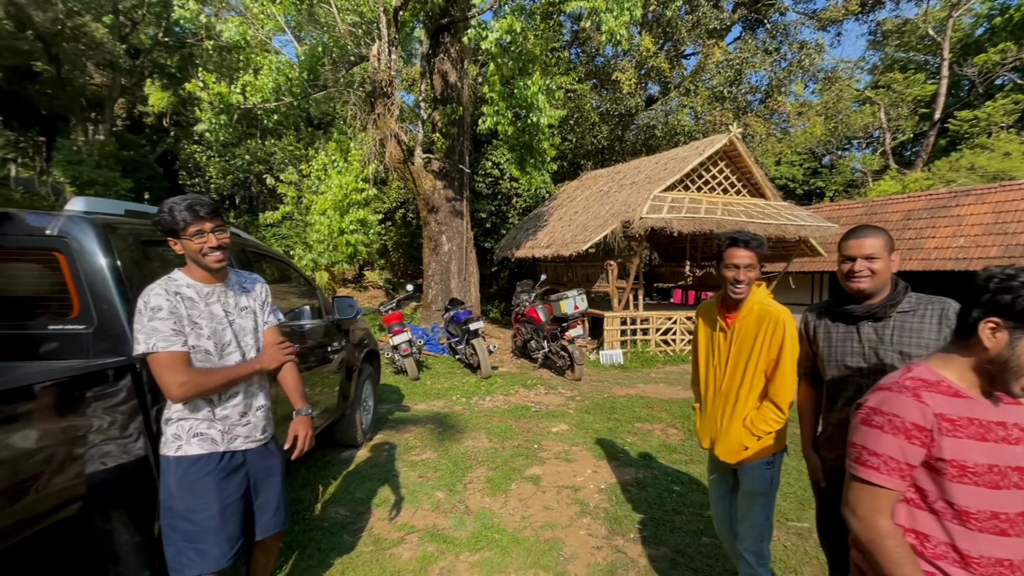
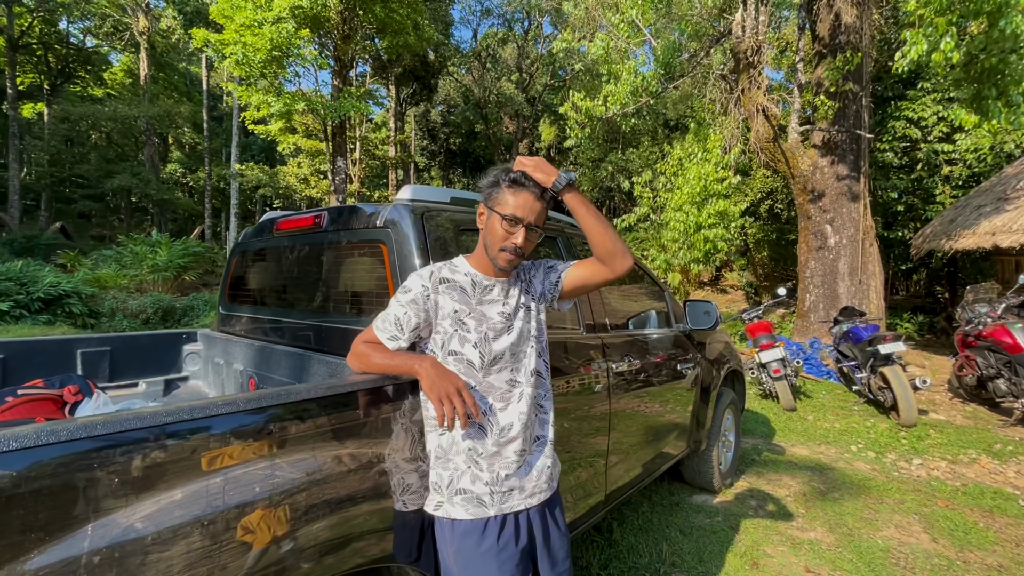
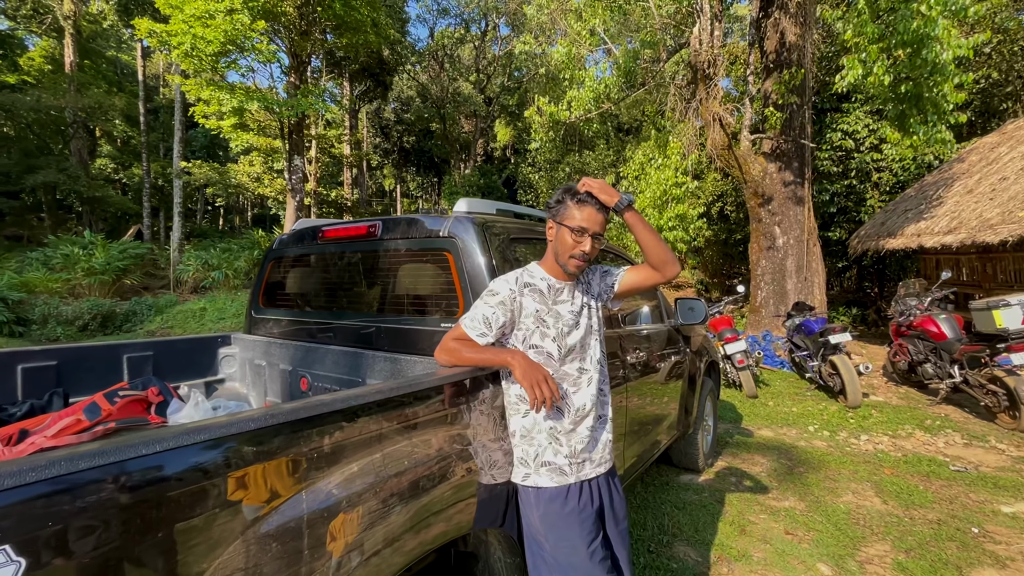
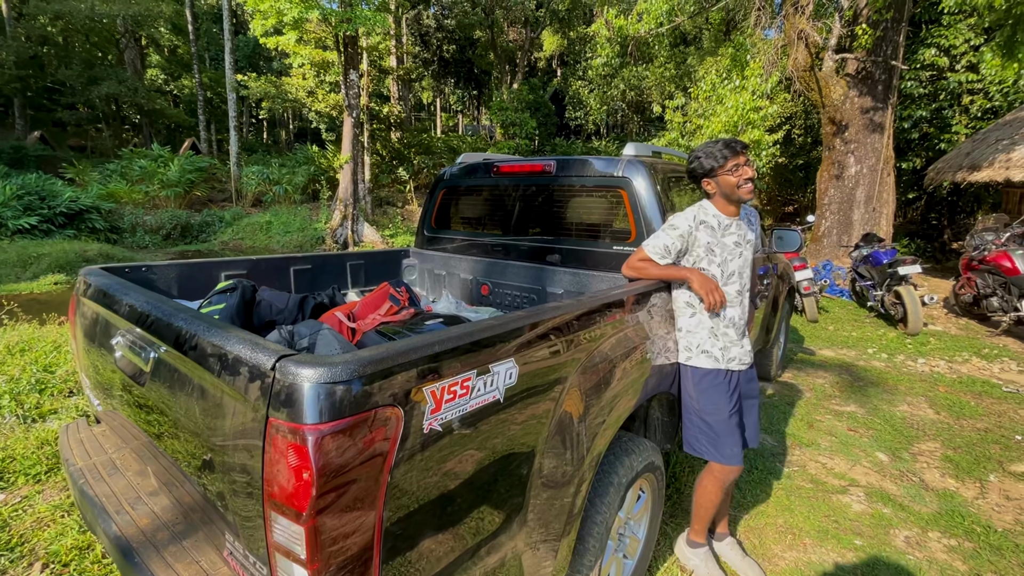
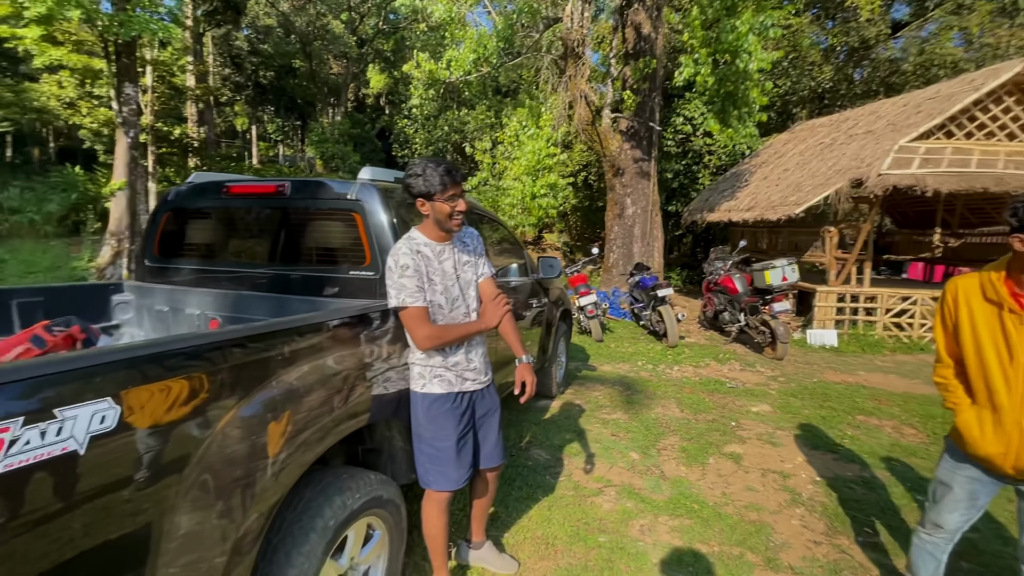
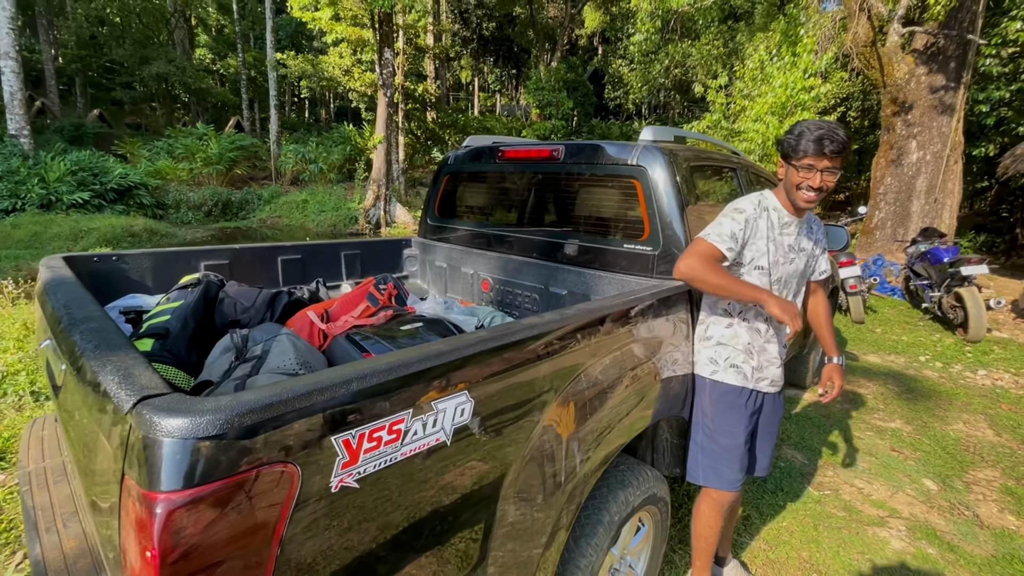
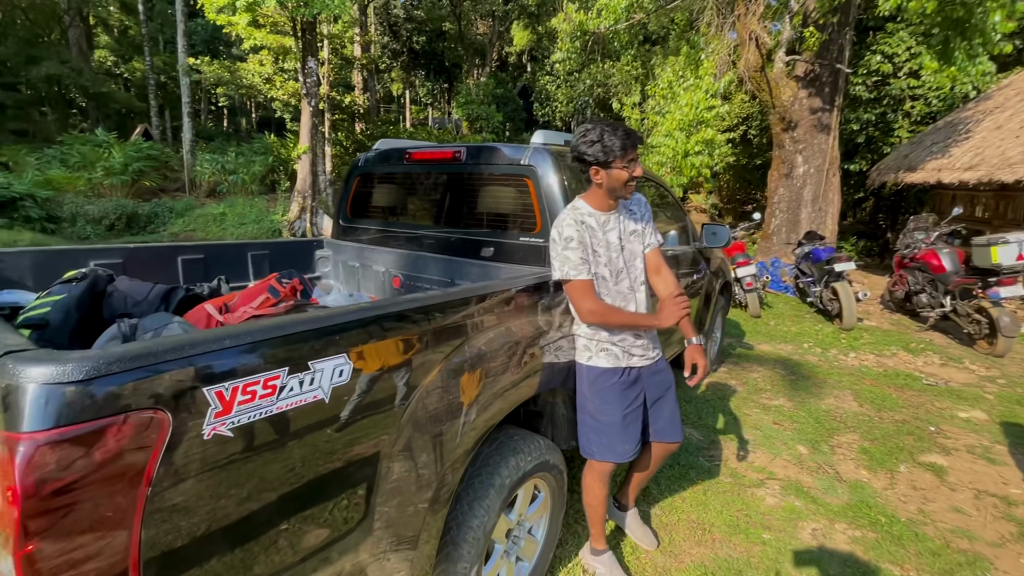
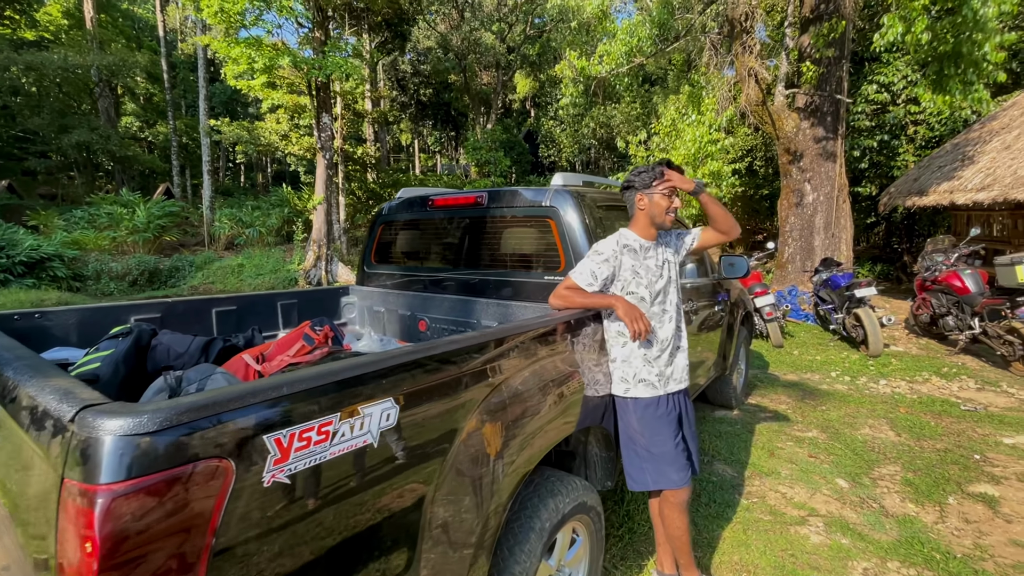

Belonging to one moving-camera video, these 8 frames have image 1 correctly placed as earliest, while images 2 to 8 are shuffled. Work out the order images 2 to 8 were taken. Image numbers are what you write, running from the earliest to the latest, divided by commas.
5, 7, 6, 4, 8, 3, 2
